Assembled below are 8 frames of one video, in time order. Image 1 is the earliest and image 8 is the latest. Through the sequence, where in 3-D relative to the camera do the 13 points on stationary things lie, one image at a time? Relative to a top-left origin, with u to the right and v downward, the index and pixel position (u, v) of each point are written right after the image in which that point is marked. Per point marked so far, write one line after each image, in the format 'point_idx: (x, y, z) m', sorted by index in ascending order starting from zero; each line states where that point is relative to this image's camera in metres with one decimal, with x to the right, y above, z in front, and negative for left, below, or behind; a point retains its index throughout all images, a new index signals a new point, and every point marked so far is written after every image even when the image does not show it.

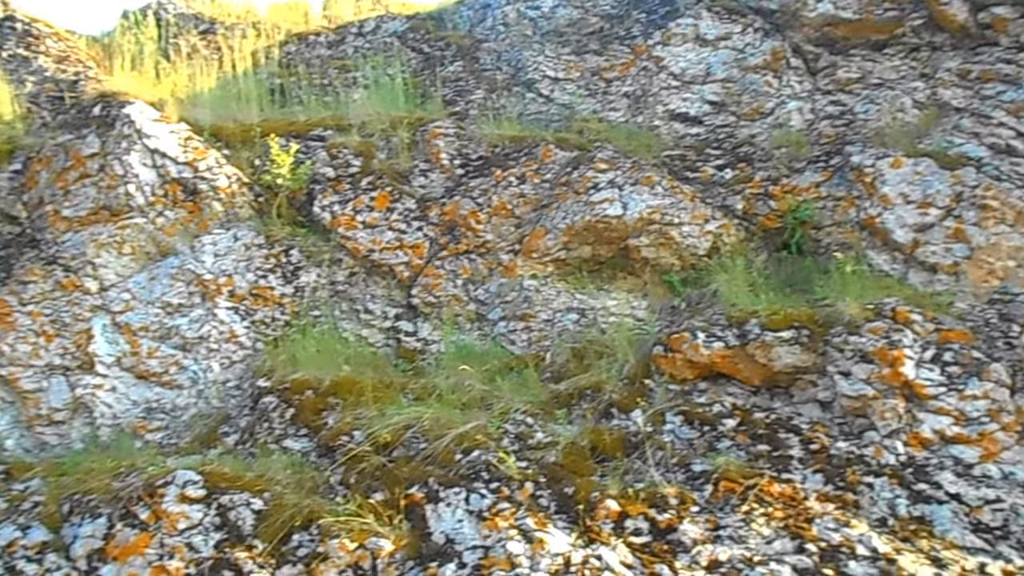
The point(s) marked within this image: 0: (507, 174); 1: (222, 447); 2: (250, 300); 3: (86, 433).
0: (0.0, +0.9, +5.8) m
1: (-1.9, -1.1, +5.0) m
2: (-1.9, -0.1, +5.4) m
3: (-2.9, -1.0, +5.0) m
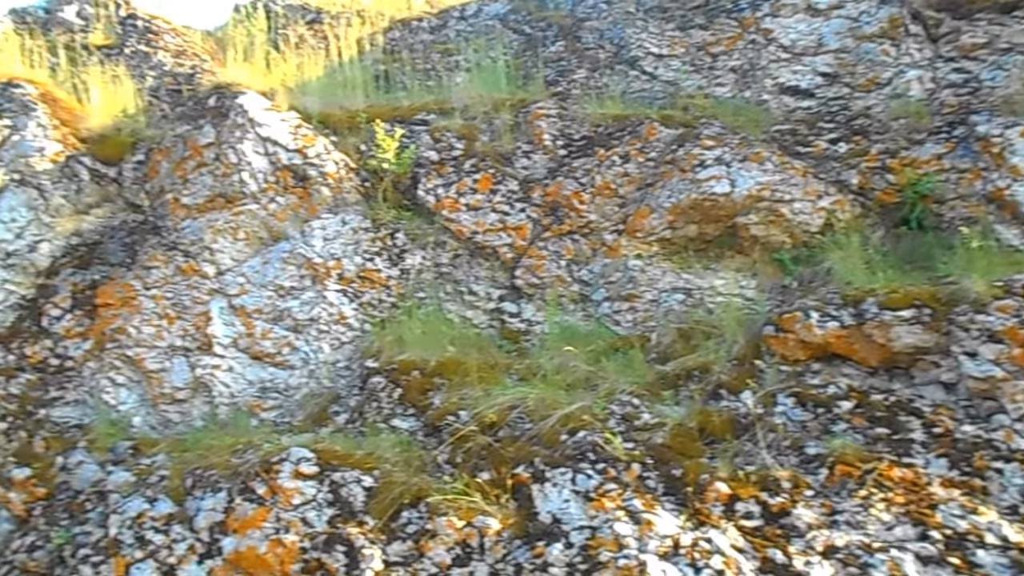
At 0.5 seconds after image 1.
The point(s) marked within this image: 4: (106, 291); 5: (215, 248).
0: (+0.8, +1.0, +5.8) m
1: (-1.2, -0.9, +5.1) m
2: (-1.1, 0.0, +5.5) m
3: (-2.1, -0.9, +5.3) m
4: (-2.9, 0.0, +5.5) m
5: (-2.2, +0.3, +5.5) m
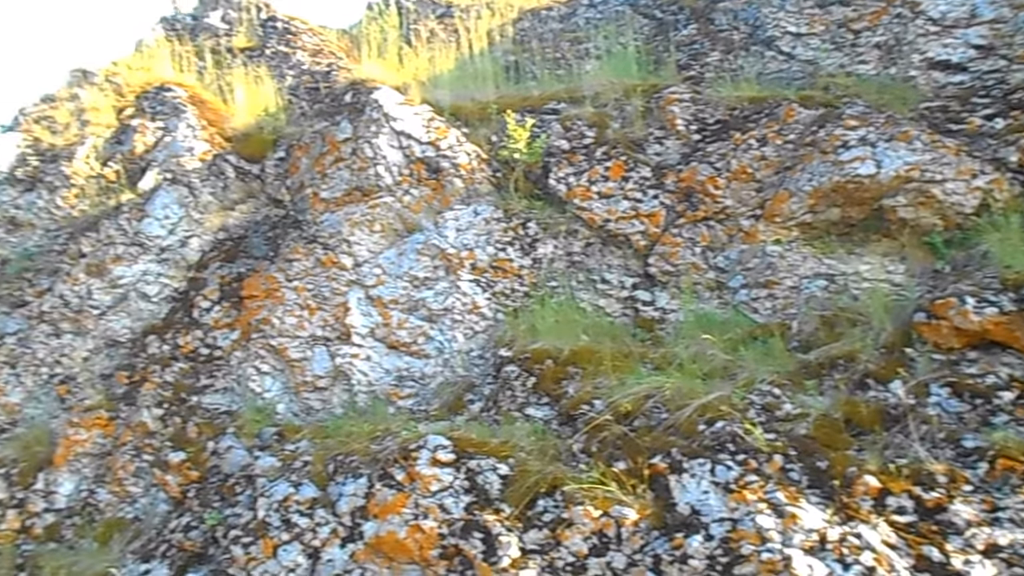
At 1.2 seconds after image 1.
0: (+1.8, +1.1, +5.6) m
1: (-0.3, -0.9, +5.1) m
2: (-0.2, +0.1, +5.6) m
3: (-1.2, -0.8, +5.4) m
4: (-2.0, 0.0, +5.7) m
5: (-1.2, +0.4, +5.7) m
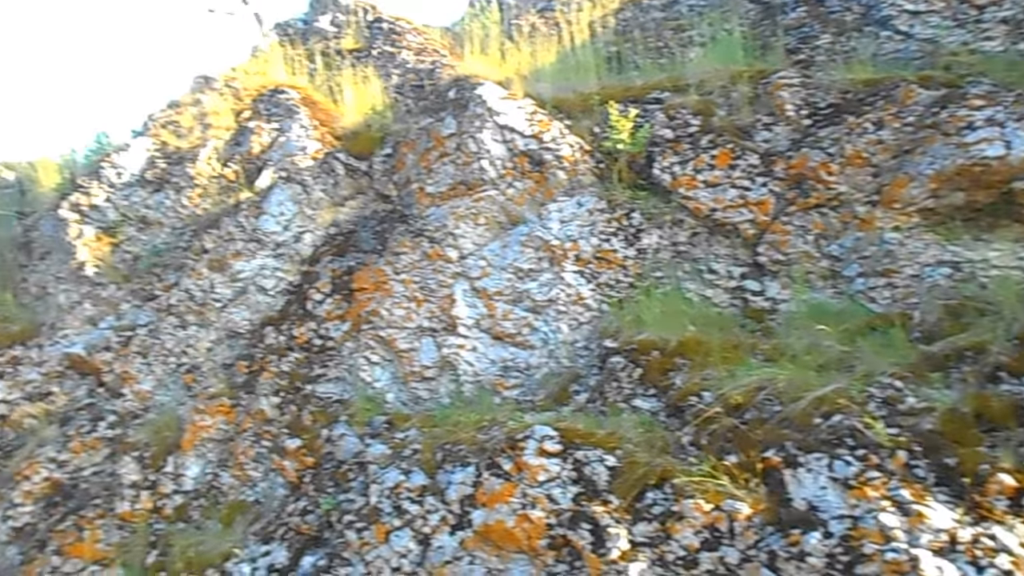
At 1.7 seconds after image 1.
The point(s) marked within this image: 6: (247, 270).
0: (+2.5, +1.2, +5.4) m
1: (+0.4, -0.8, +5.2) m
2: (+0.6, +0.2, +5.6) m
3: (-0.4, -0.7, +5.5) m
4: (-1.2, +0.1, +5.9) m
5: (-0.4, +0.4, +5.8) m
6: (-2.1, +0.2, +6.1) m
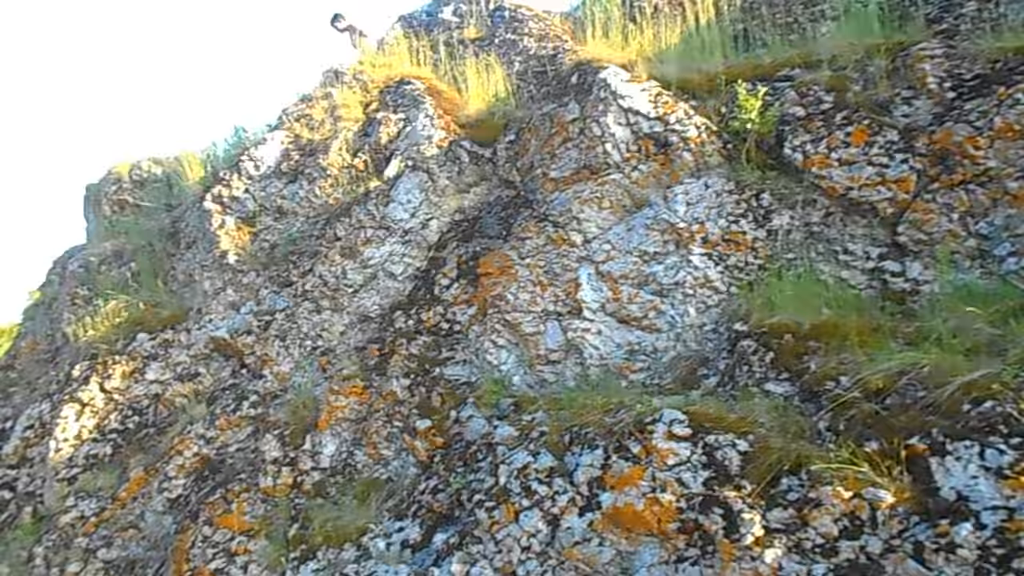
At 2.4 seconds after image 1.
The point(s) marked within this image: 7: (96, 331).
0: (+3.4, +1.3, +5.1) m
1: (+1.3, -0.7, +5.1) m
2: (+1.5, +0.3, +5.5) m
3: (+0.5, -0.6, +5.5) m
4: (-0.2, +0.2, +6.0) m
5: (+0.5, +0.5, +5.8) m
6: (-1.1, +0.3, +6.4) m
7: (-3.8, -0.4, +6.9) m
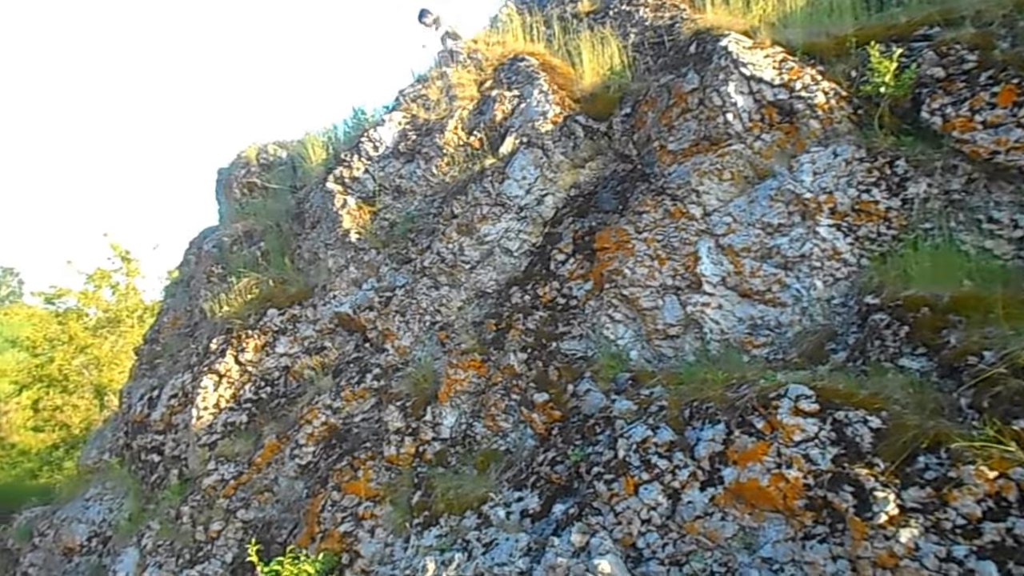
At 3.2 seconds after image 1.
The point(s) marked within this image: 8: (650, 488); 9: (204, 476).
0: (+4.2, +1.5, +4.7) m
1: (+2.1, -0.5, +5.0) m
2: (+2.4, +0.5, +5.3) m
3: (+1.4, -0.4, +5.5) m
4: (+0.7, +0.4, +6.0) m
5: (+1.4, +0.7, +5.7) m
6: (-0.2, +0.5, +6.4) m
7: (-2.7, -0.2, +7.3) m
8: (+0.9, -1.3, +4.8) m
9: (-2.6, -1.6, +6.4) m
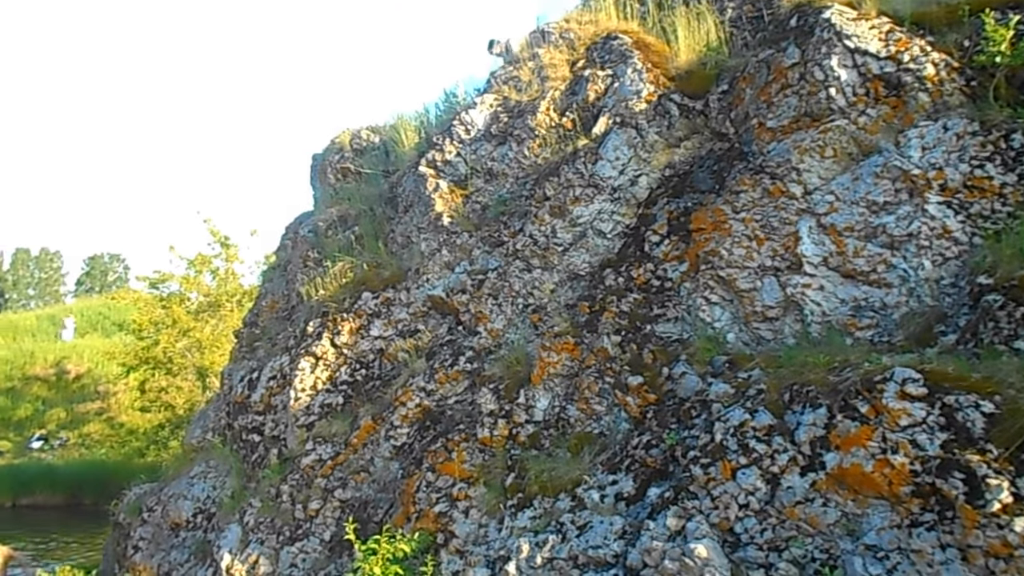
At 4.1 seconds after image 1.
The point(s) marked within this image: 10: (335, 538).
0: (+4.8, +1.7, +4.3) m
1: (+2.8, -0.4, +4.8) m
2: (+3.1, +0.6, +5.1) m
3: (+2.1, -0.3, +5.3) m
4: (+1.5, +0.6, +5.9) m
5: (+2.1, +0.9, +5.6) m
6: (+0.6, +0.6, +6.4) m
7: (-1.9, 0.0, +7.4) m
8: (+1.6, -1.1, +4.7) m
9: (-1.8, -1.5, +6.6) m
10: (-1.4, -2.0, +6.0) m
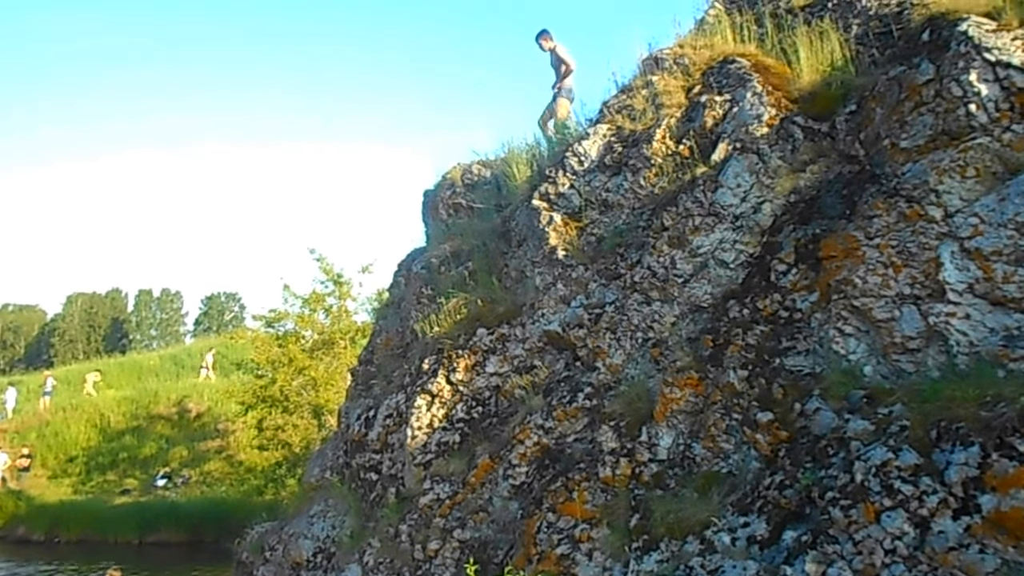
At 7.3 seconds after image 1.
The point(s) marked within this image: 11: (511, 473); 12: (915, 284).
0: (+5.5, +1.5, +3.8) m
1: (+3.6, -0.5, +4.3) m
2: (+3.9, +0.5, +4.6) m
3: (+2.9, -0.5, +5.0) m
4: (+2.4, +0.3, +5.6) m
5: (+3.0, +0.7, +5.2) m
6: (+1.5, +0.4, +6.2) m
7: (-0.8, -0.4, +7.4) m
8: (+2.4, -1.3, +4.4) m
9: (-0.8, -1.8, +6.5) m
10: (-0.4, -2.3, +5.9) m
11: (0.0, -1.5, +6.2) m
12: (+2.8, 0.0, +5.2) m
